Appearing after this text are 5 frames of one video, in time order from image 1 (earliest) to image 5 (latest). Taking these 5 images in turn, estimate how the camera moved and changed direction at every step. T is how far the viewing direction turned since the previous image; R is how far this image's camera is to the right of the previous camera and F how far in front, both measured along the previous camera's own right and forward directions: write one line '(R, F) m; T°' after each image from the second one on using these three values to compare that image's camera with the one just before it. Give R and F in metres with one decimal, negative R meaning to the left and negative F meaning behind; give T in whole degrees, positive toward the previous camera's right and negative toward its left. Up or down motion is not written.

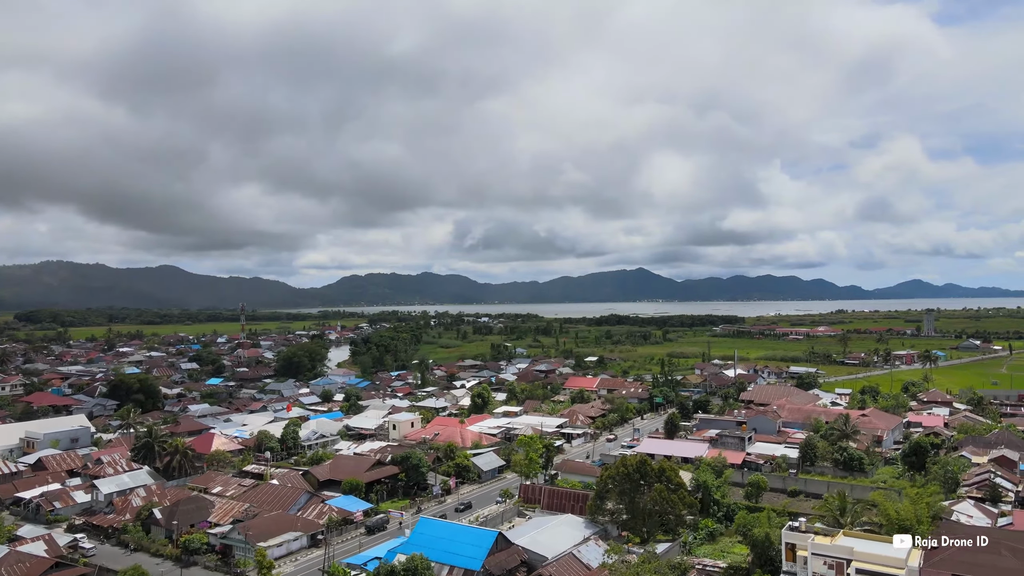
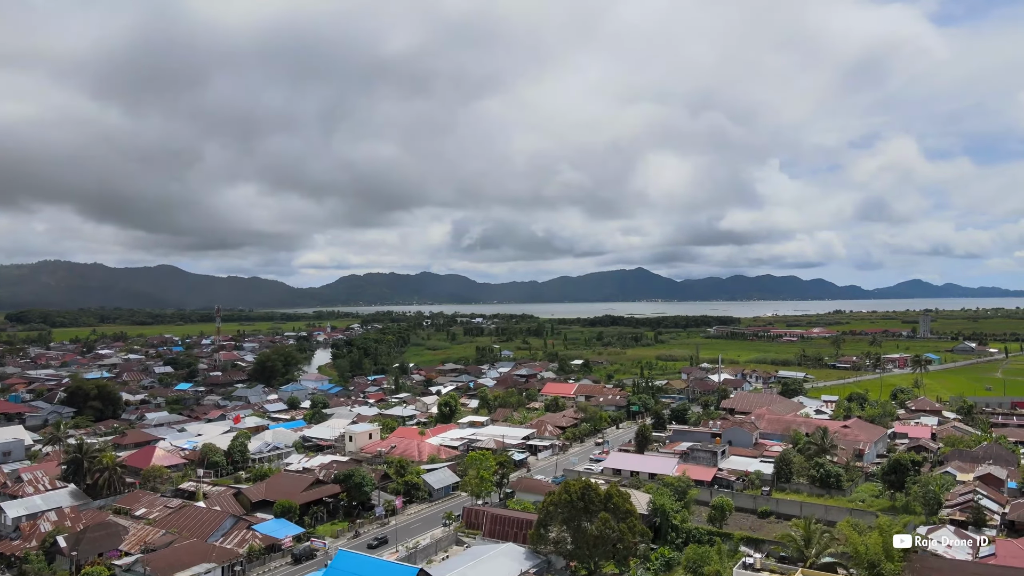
(+2.5, +2.1) m; 0°
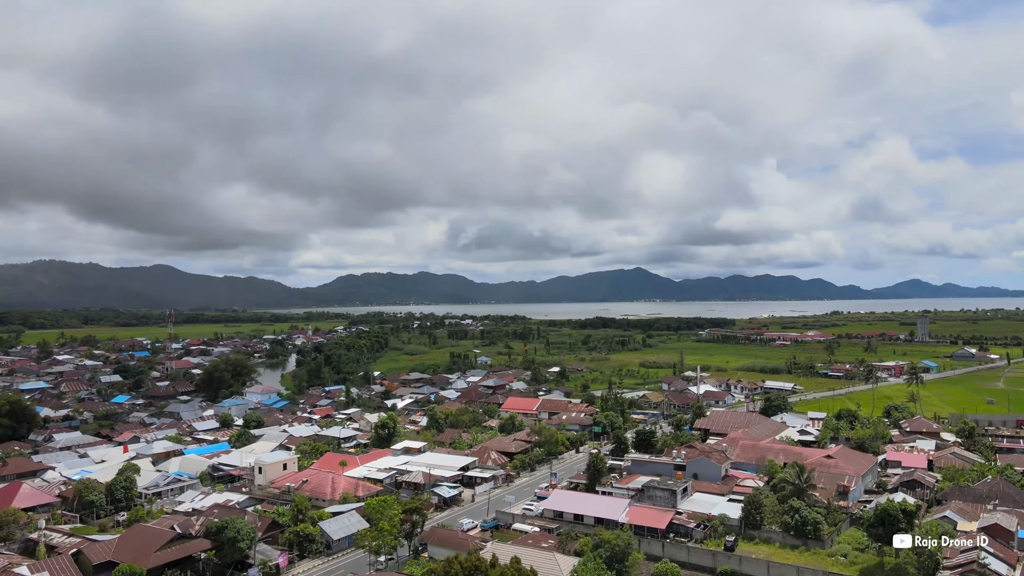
(+3.8, +5.1) m; 0°
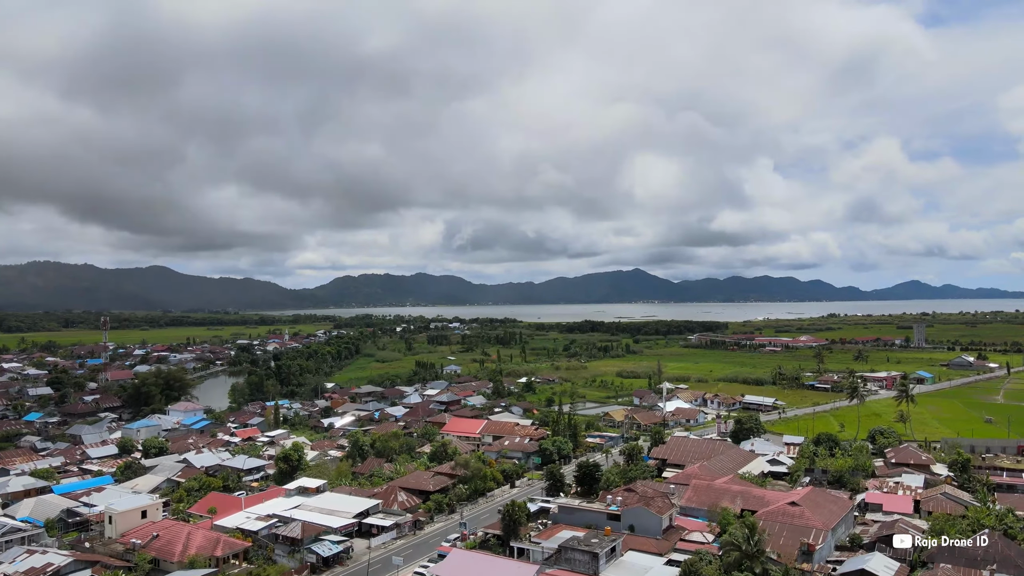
(+4.7, +5.6) m; 0°
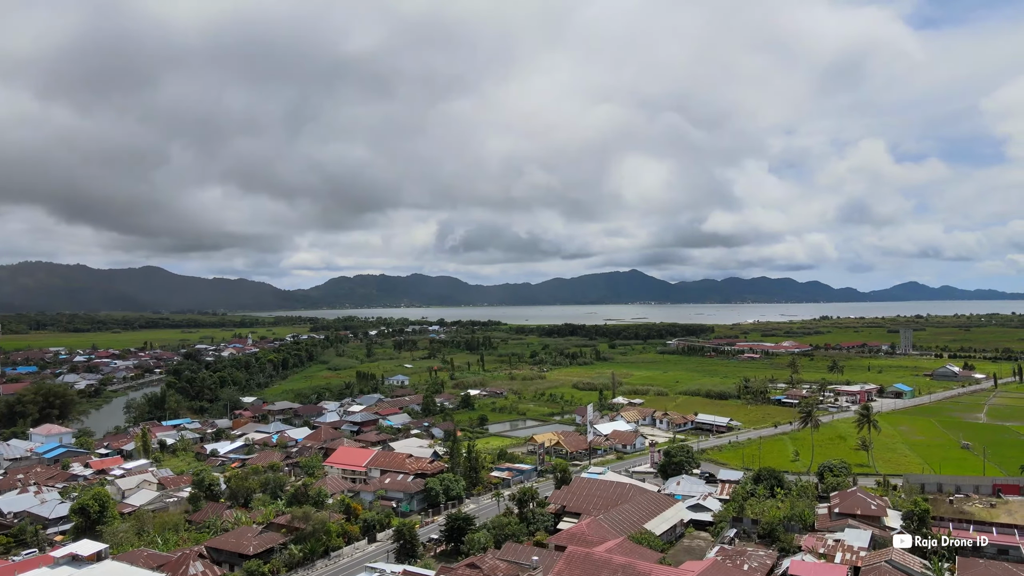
(+7.2, +6.7) m; 0°
